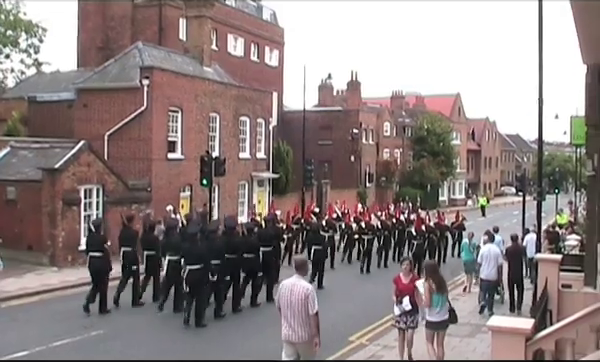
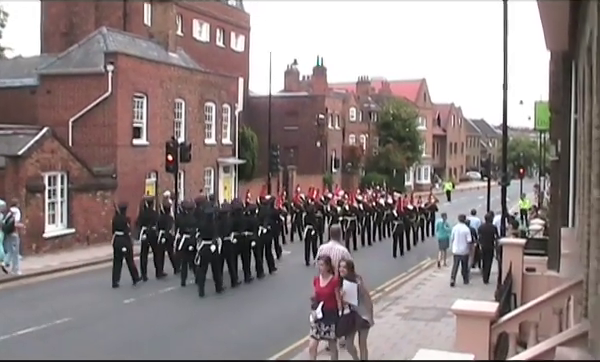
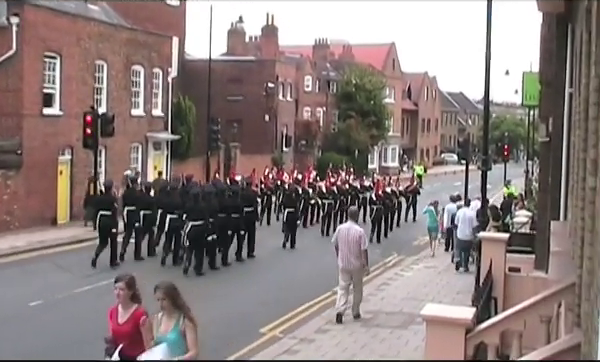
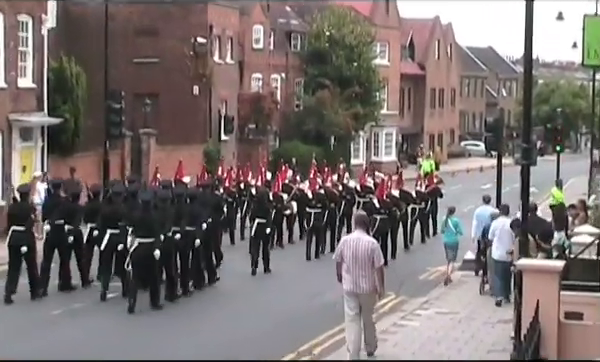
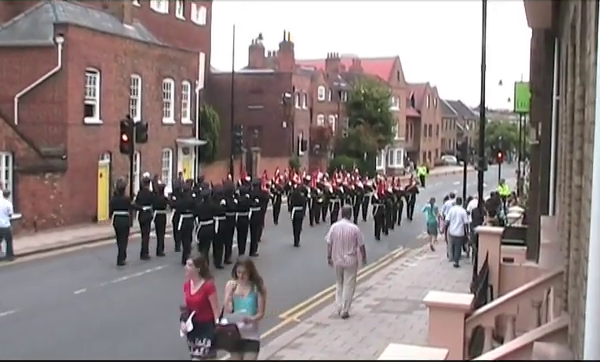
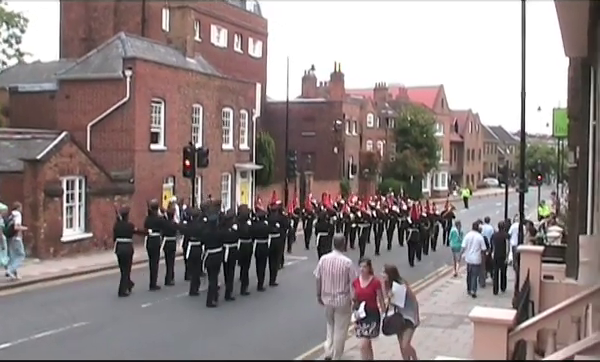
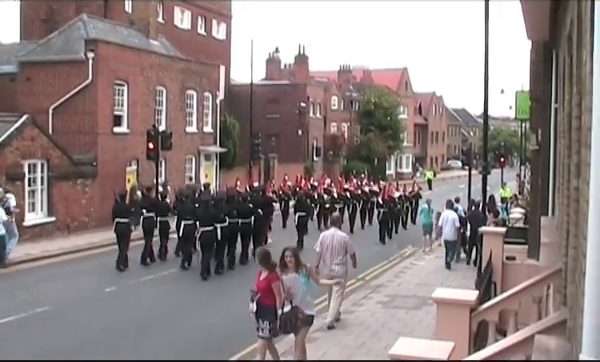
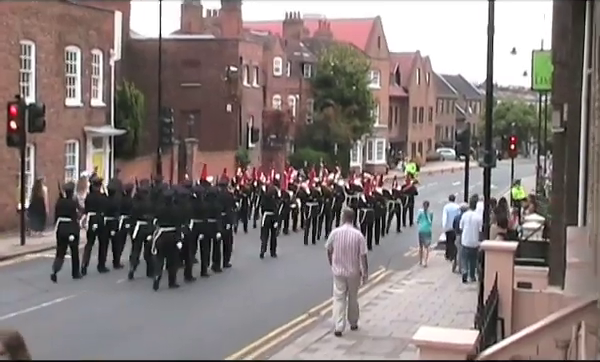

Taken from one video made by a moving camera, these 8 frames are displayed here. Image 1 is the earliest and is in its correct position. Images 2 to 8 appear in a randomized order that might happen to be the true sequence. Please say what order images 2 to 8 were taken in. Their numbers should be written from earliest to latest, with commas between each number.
6, 2, 7, 5, 3, 8, 4
